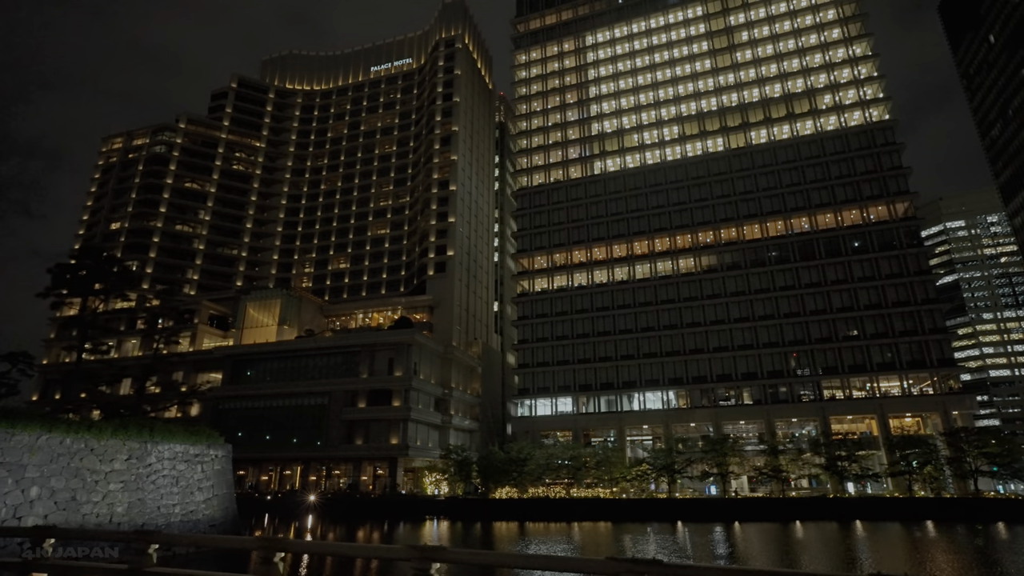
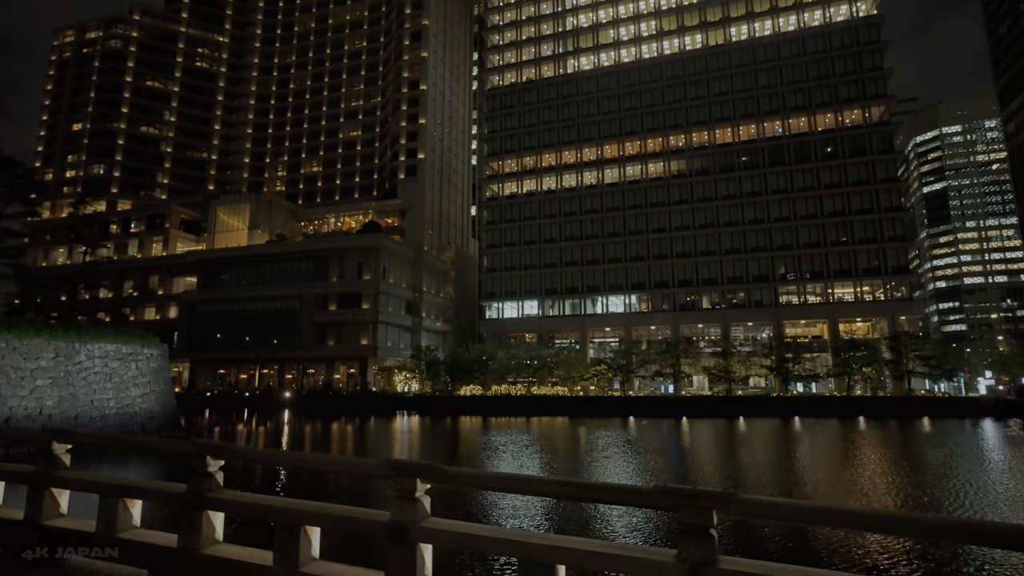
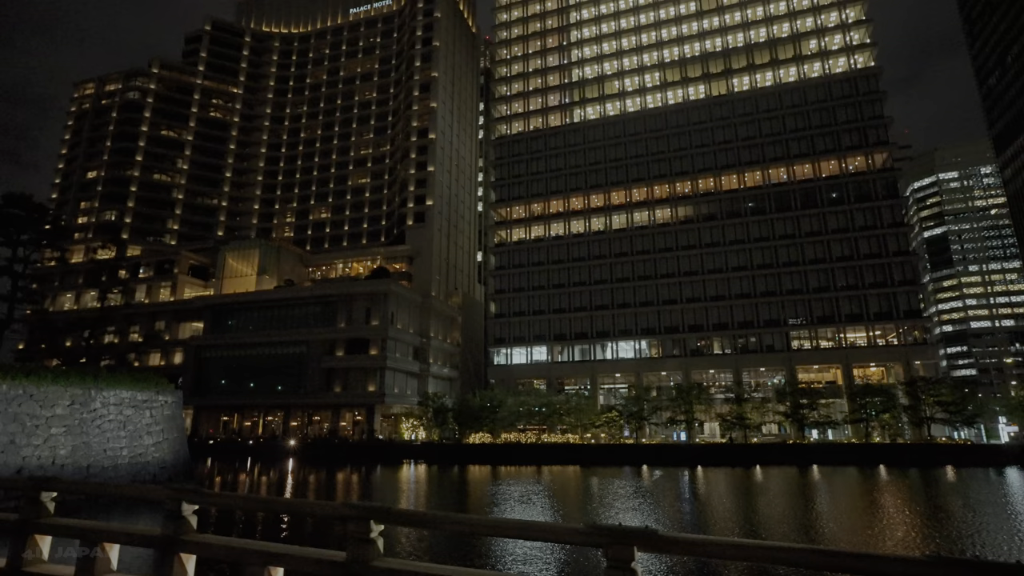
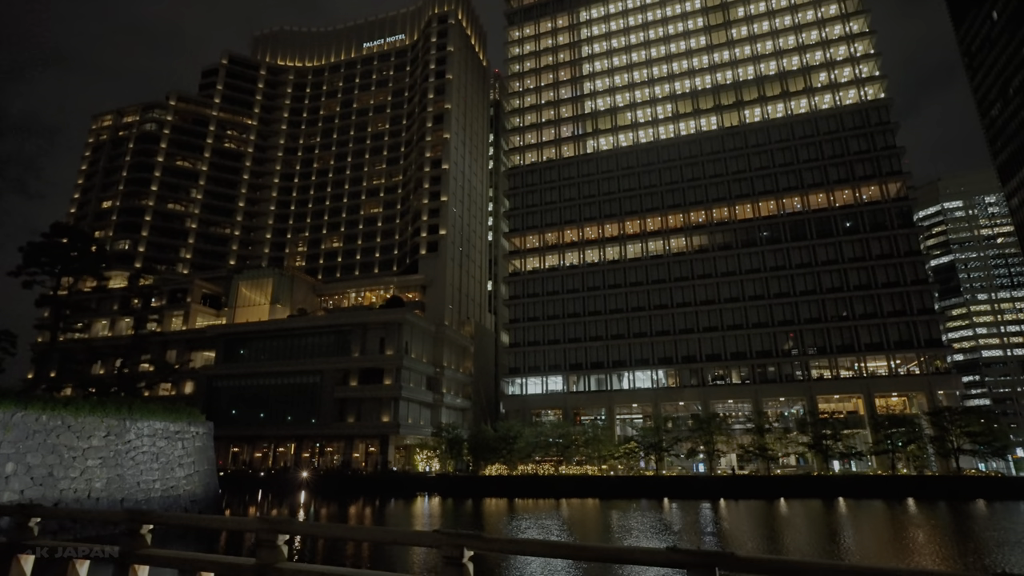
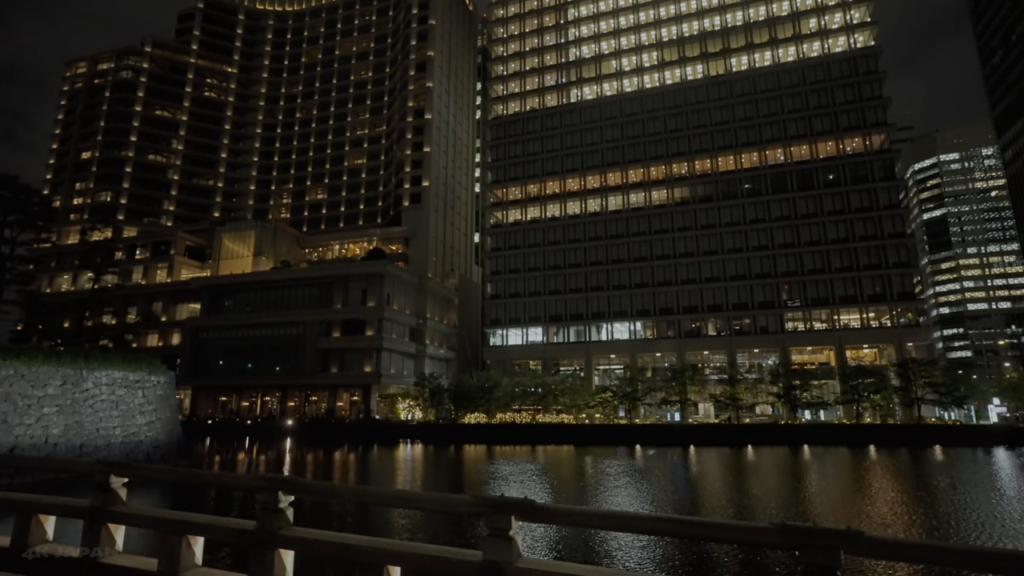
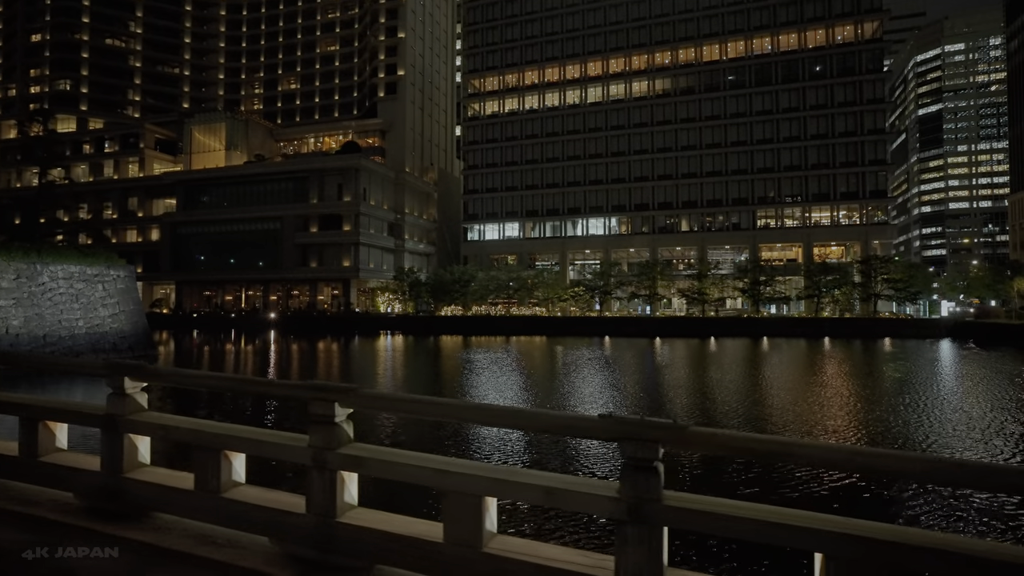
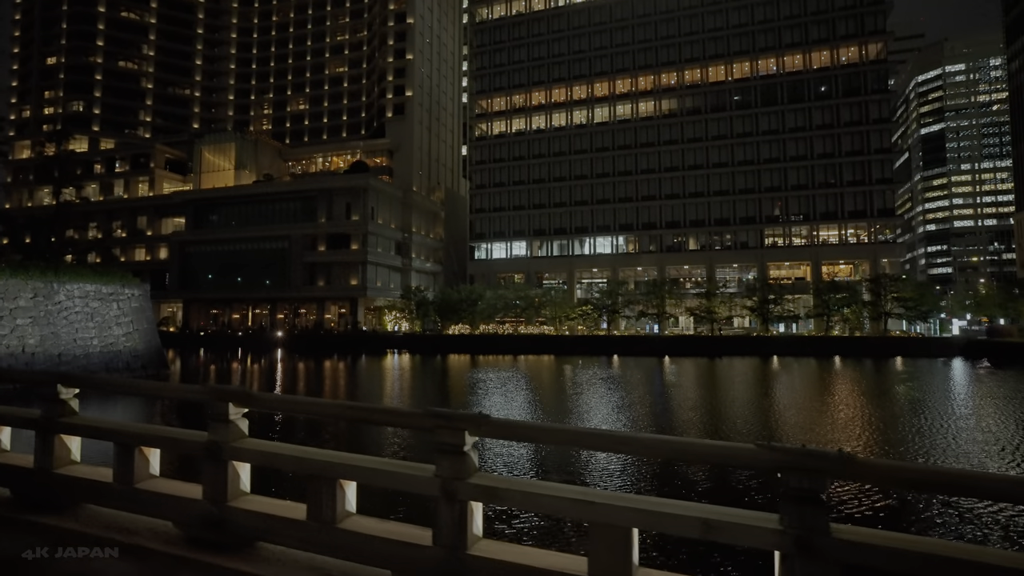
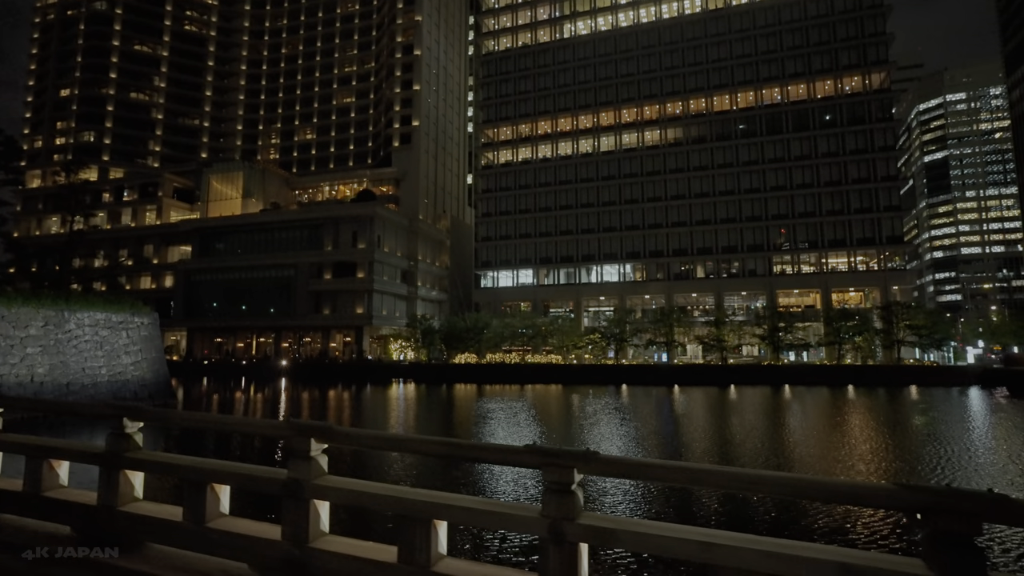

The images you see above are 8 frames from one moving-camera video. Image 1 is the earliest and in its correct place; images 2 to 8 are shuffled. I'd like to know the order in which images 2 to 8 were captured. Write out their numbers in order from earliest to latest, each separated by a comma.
4, 3, 5, 2, 8, 7, 6
